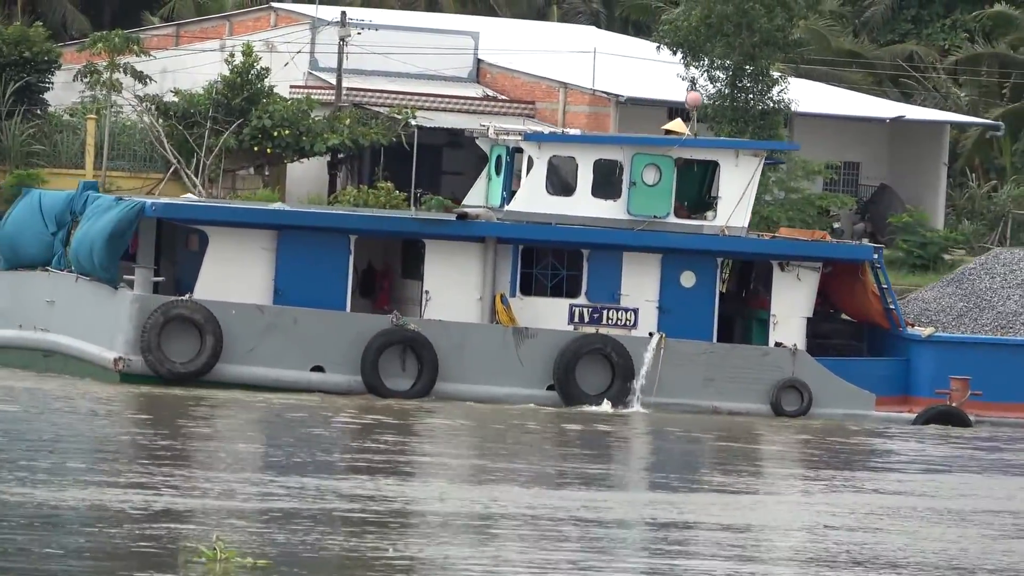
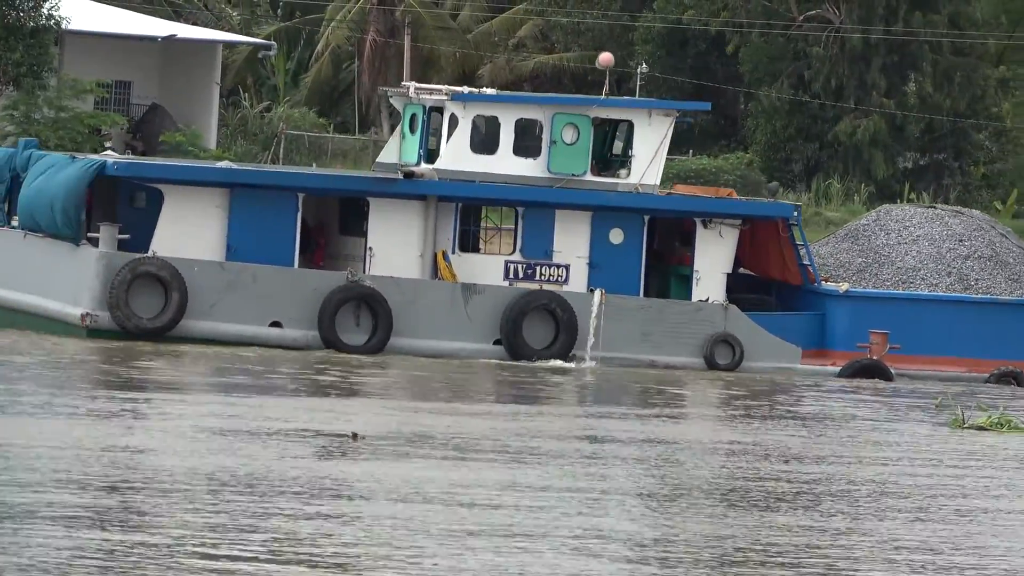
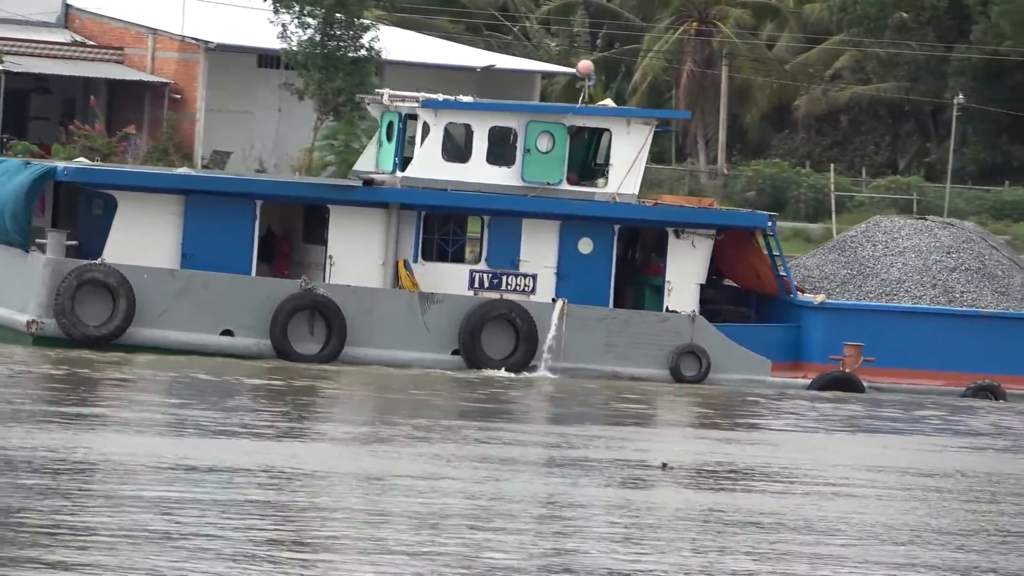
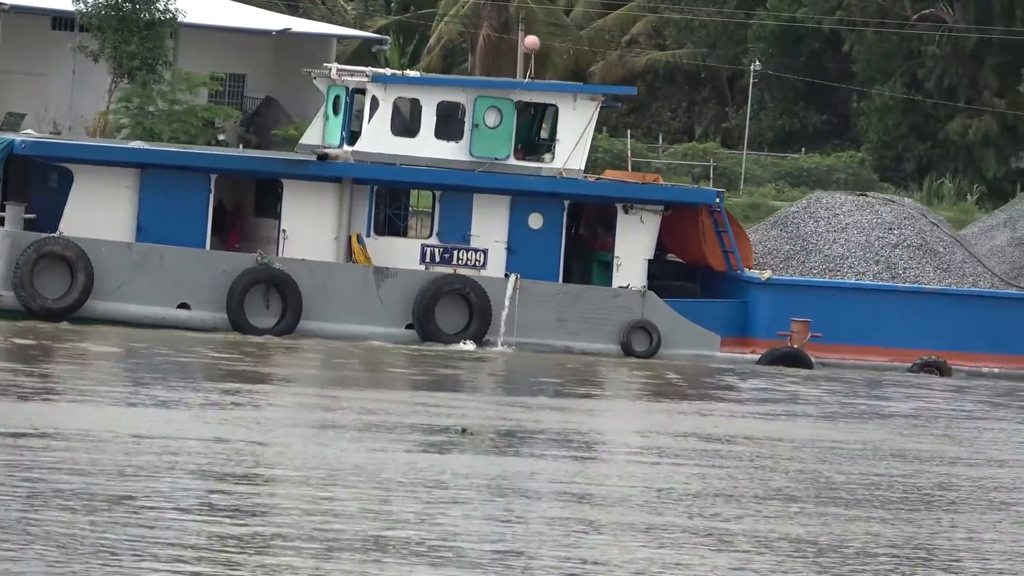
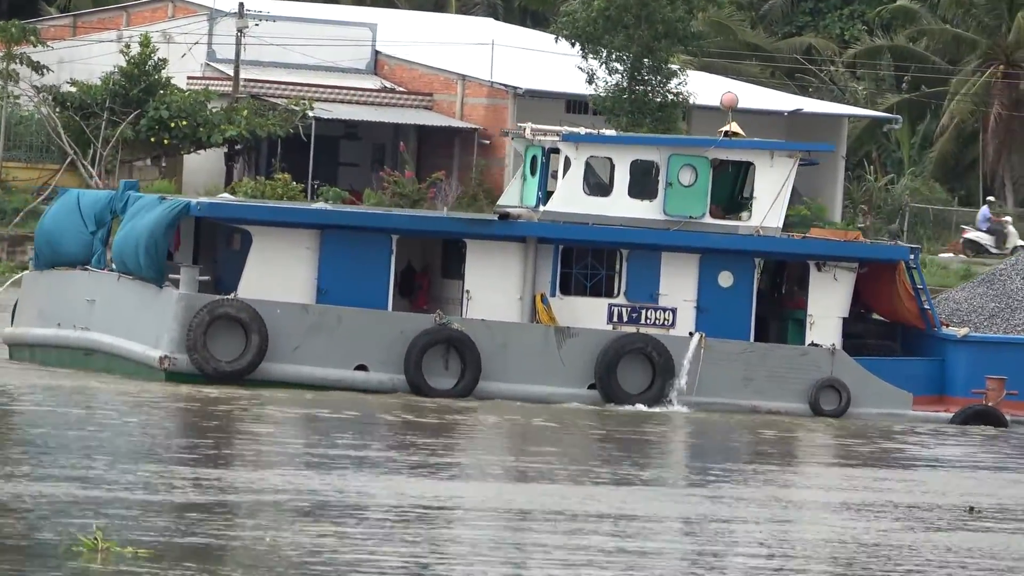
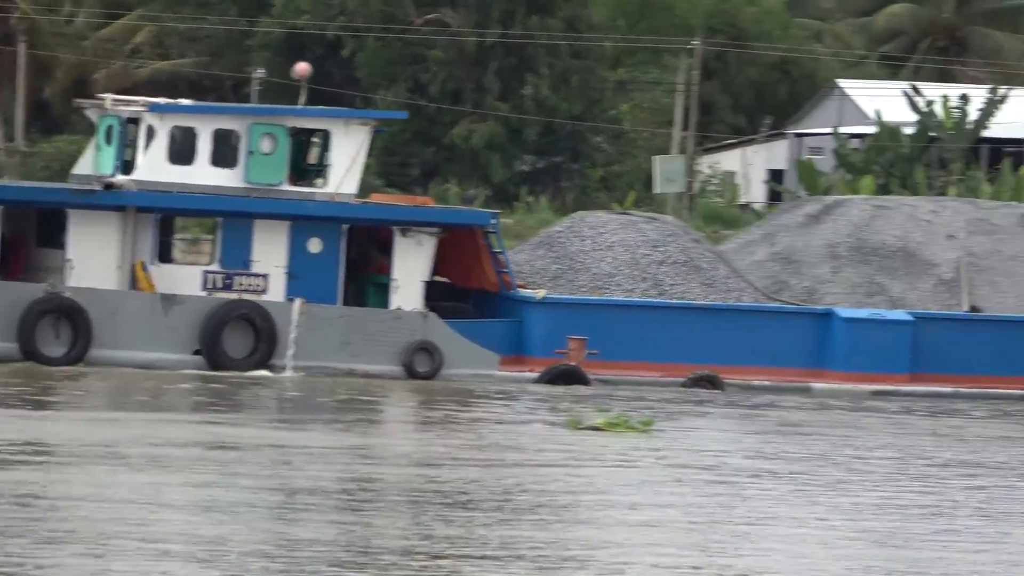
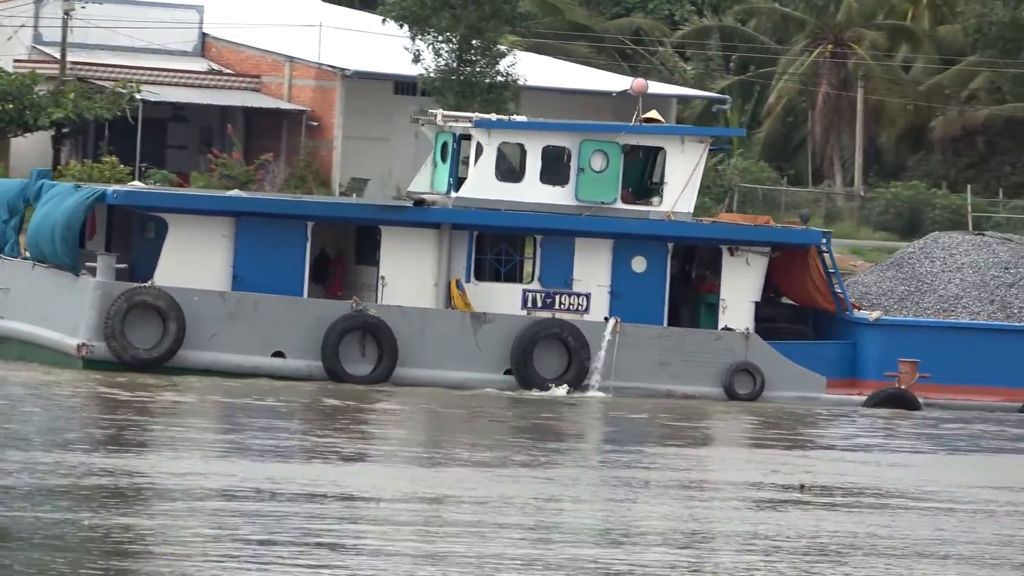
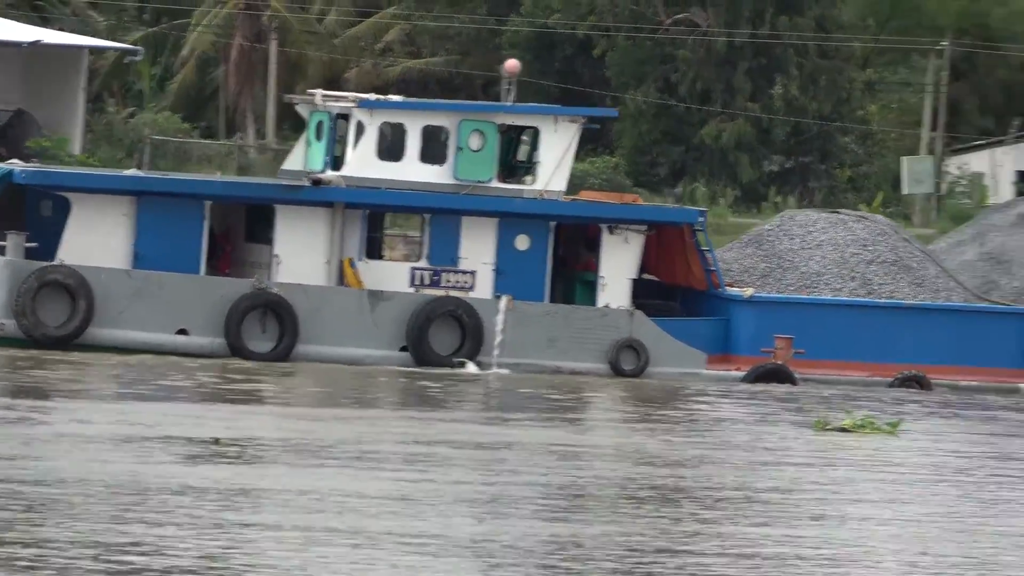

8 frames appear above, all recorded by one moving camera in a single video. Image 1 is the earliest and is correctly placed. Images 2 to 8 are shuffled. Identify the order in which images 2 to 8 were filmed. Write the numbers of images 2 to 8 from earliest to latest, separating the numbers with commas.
5, 7, 3, 4, 2, 8, 6
